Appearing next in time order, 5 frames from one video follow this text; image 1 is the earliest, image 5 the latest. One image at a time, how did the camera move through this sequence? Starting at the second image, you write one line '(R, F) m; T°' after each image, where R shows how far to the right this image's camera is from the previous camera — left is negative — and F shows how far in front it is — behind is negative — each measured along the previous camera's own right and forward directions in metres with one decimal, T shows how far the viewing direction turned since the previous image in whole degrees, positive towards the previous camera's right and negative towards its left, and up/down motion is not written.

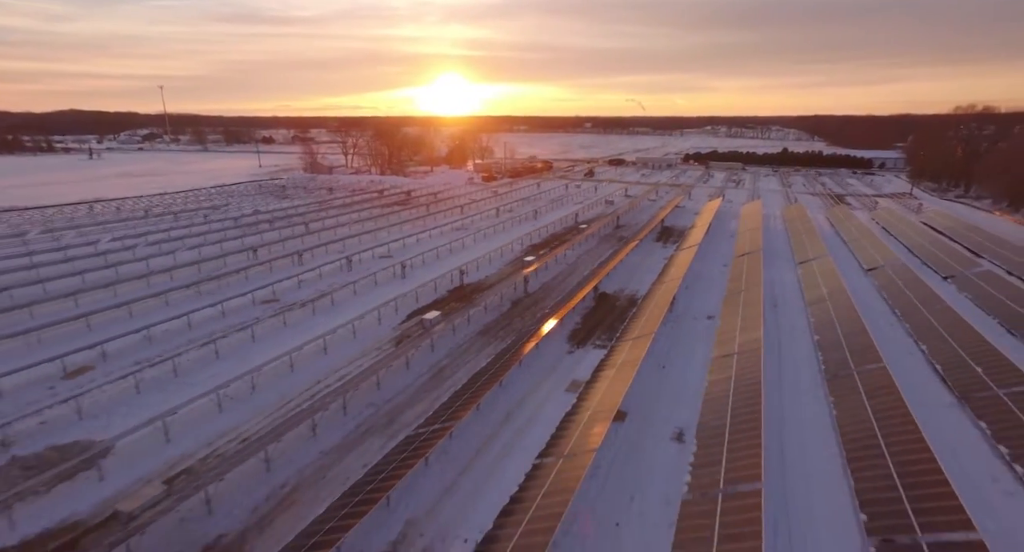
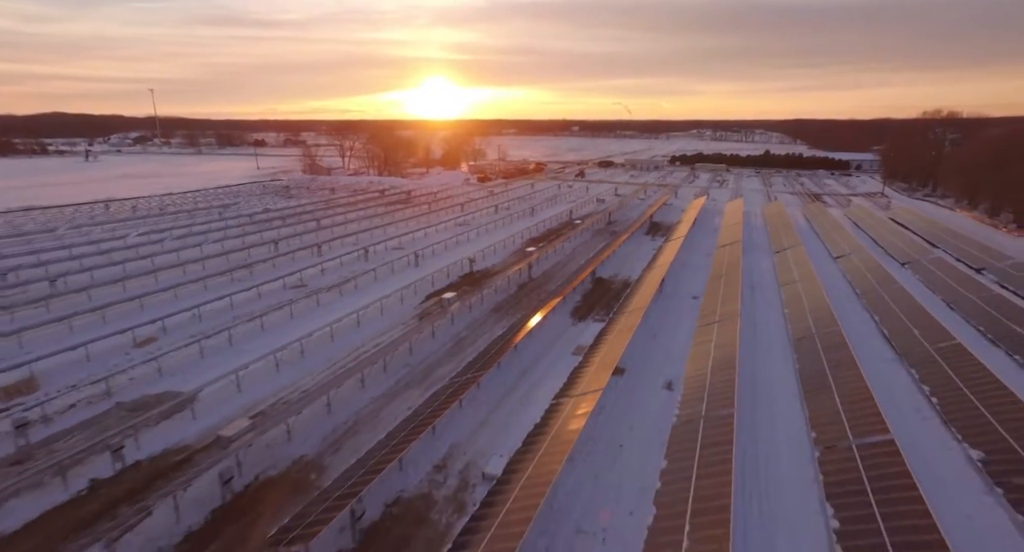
(-0.5, -1.8) m; +1°
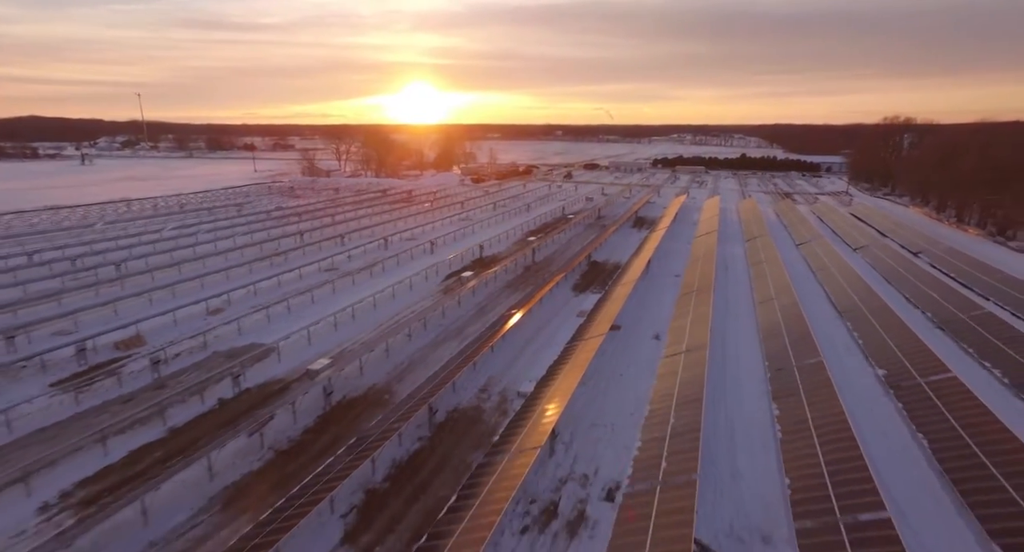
(-0.8, -2.6) m; +2°
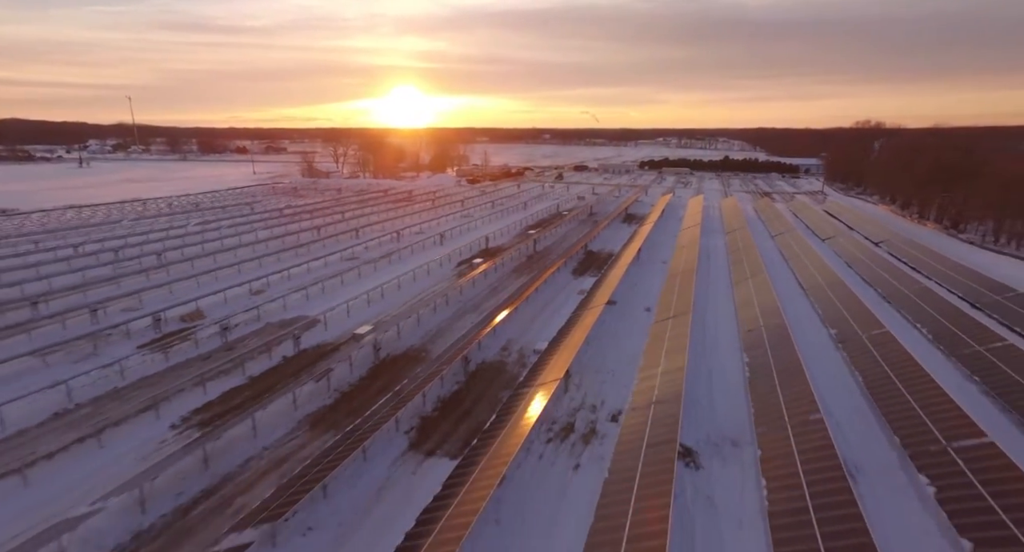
(-0.6, -2.1) m; +1°
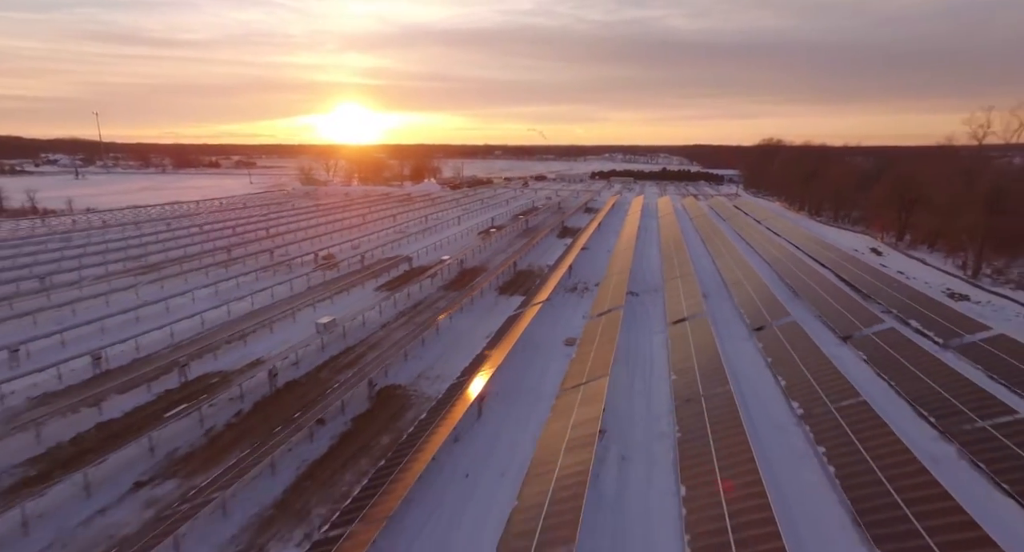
(-2.7, -9.3) m; +5°
